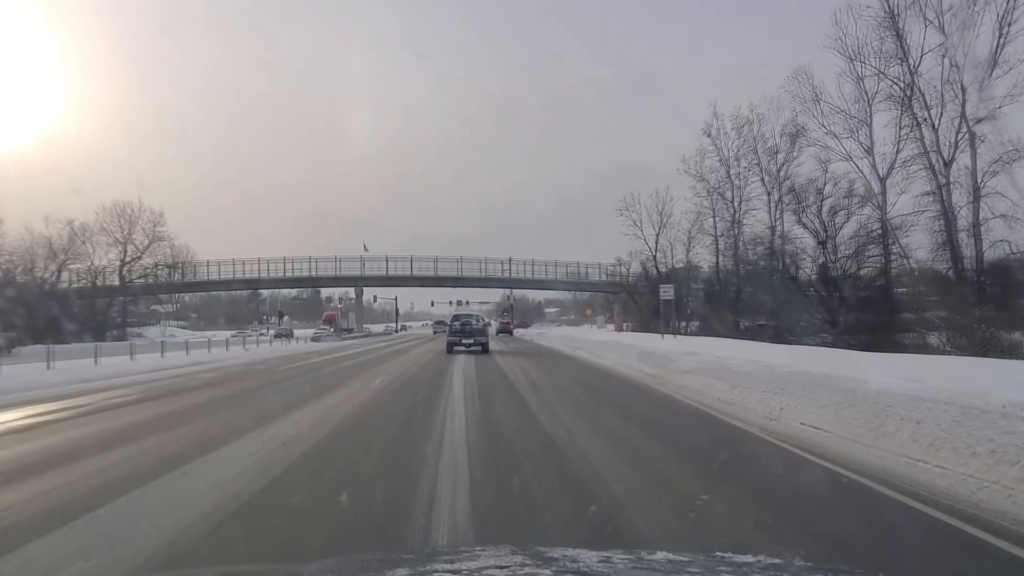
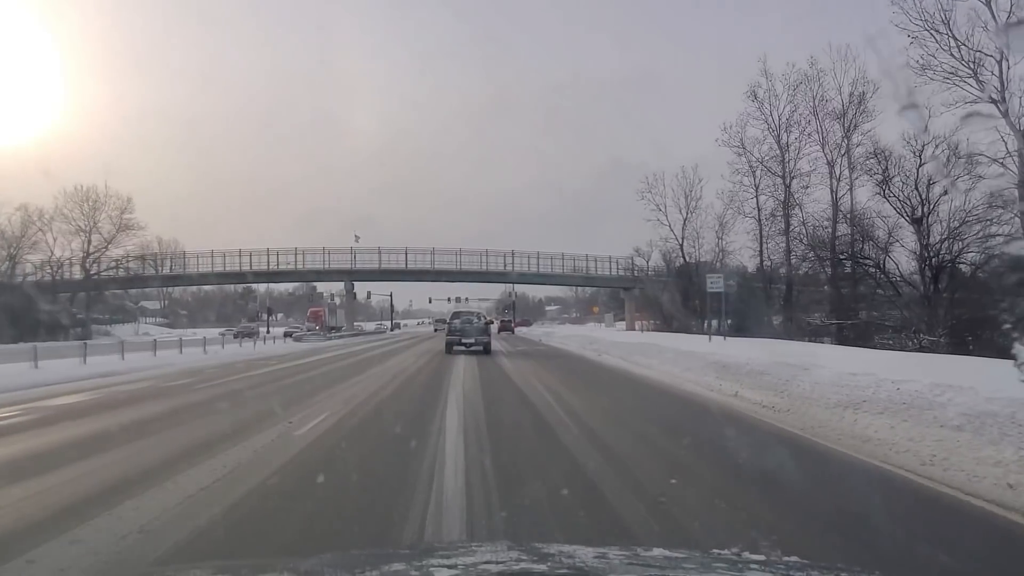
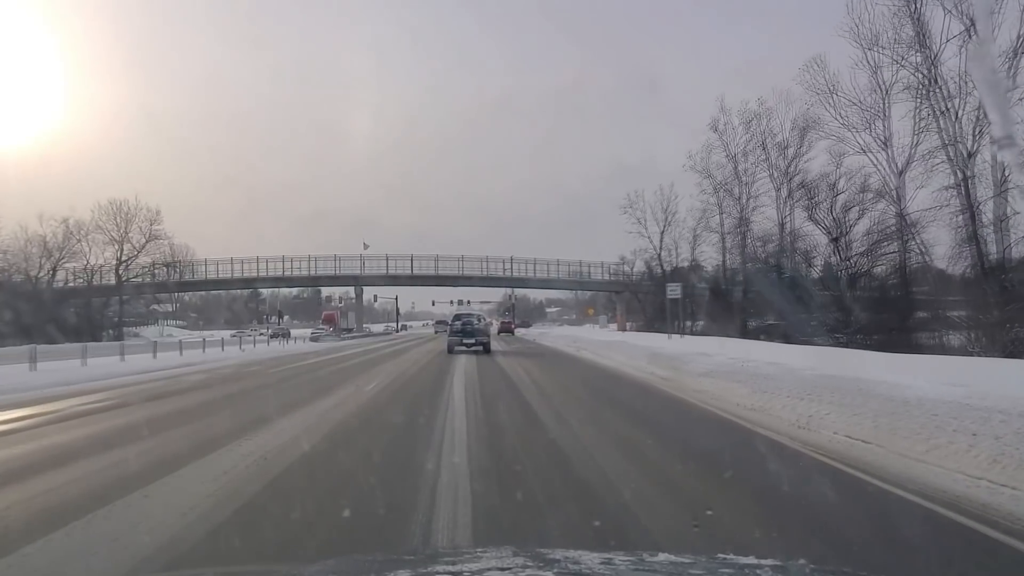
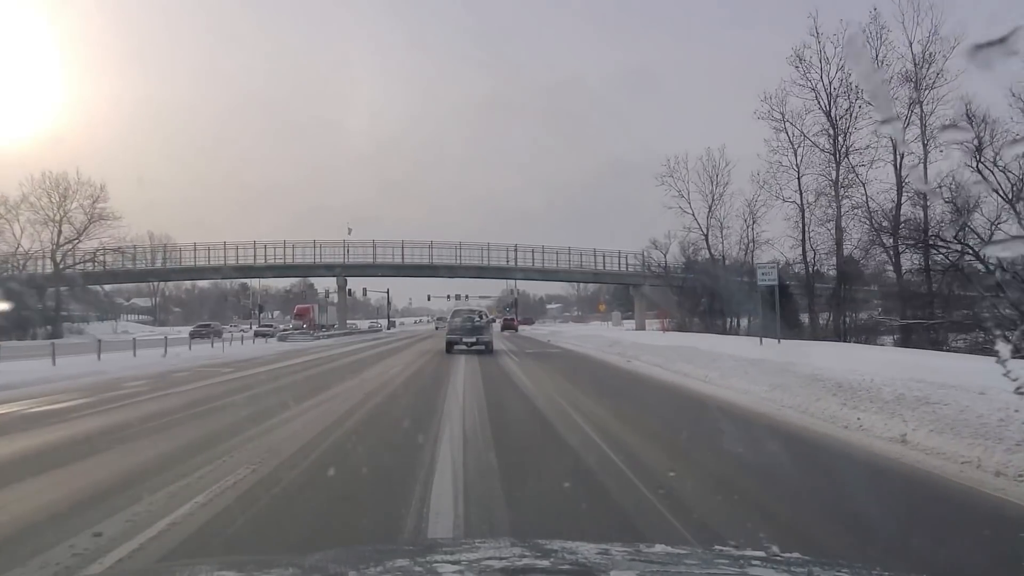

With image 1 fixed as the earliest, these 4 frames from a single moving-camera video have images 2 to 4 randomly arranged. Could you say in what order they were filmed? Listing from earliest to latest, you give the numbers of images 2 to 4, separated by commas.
3, 2, 4
